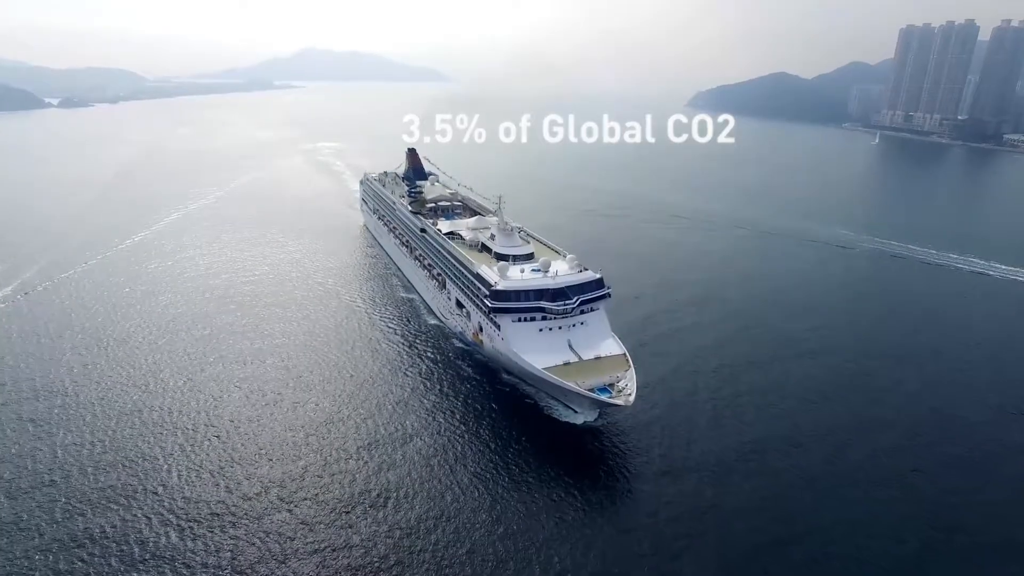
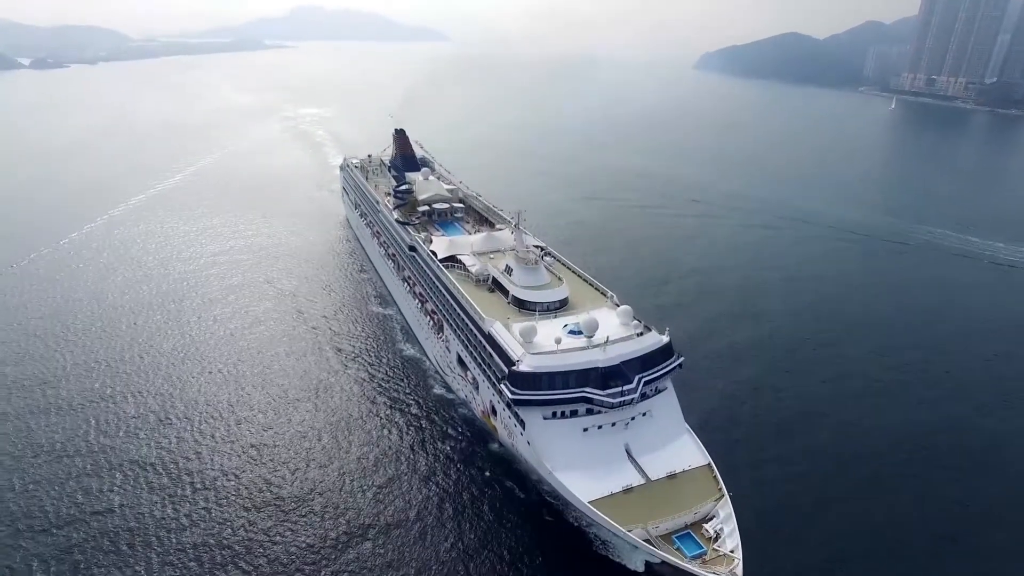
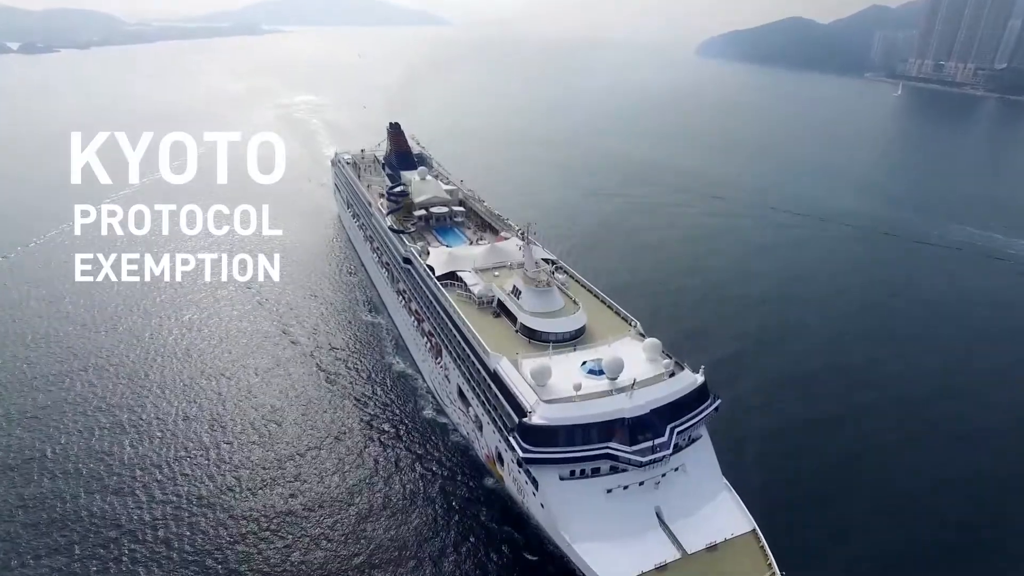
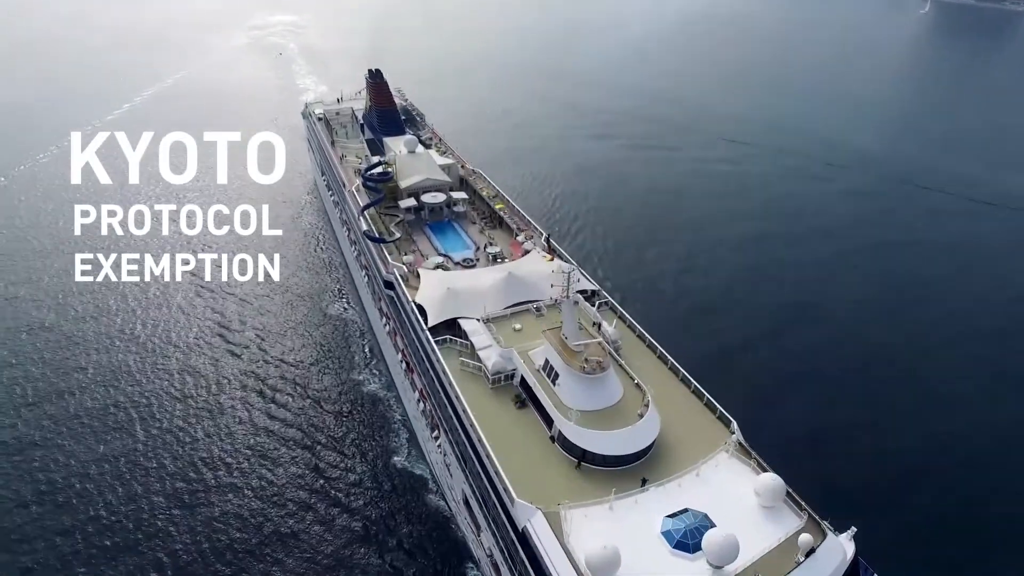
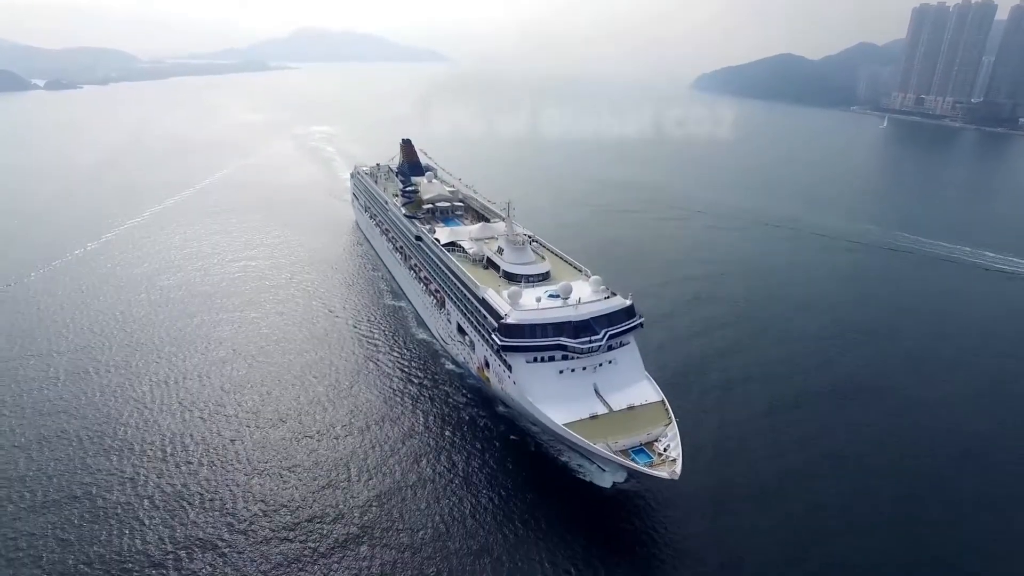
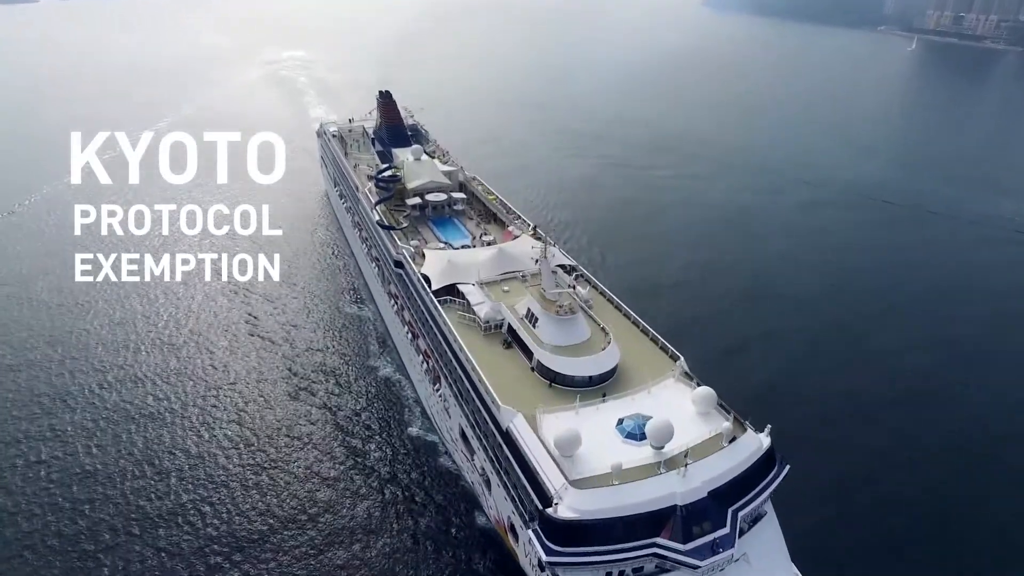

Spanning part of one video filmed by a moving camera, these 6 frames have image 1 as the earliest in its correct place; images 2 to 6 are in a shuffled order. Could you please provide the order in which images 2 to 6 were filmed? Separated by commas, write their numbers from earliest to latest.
5, 2, 3, 6, 4
